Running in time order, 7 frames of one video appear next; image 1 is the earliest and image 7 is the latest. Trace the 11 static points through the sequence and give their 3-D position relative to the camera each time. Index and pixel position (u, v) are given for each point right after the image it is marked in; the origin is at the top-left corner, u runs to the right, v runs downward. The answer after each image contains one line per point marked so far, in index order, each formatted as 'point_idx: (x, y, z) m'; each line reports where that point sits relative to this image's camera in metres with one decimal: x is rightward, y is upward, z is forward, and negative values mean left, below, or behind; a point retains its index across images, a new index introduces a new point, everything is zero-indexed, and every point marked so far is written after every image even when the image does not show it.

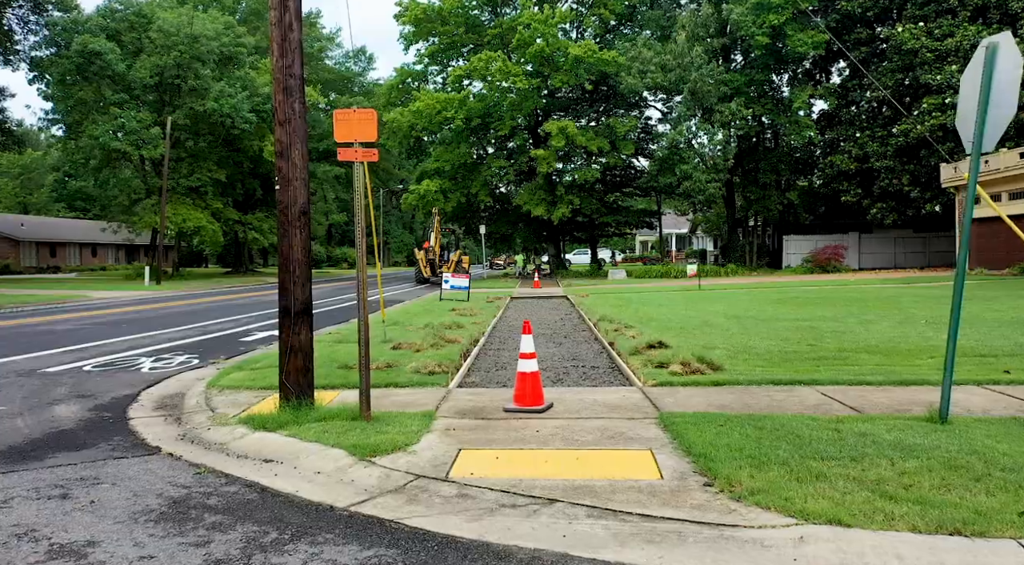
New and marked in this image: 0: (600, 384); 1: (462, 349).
0: (+1.0, -1.2, +8.0) m
1: (-0.8, -1.0, +10.5) m
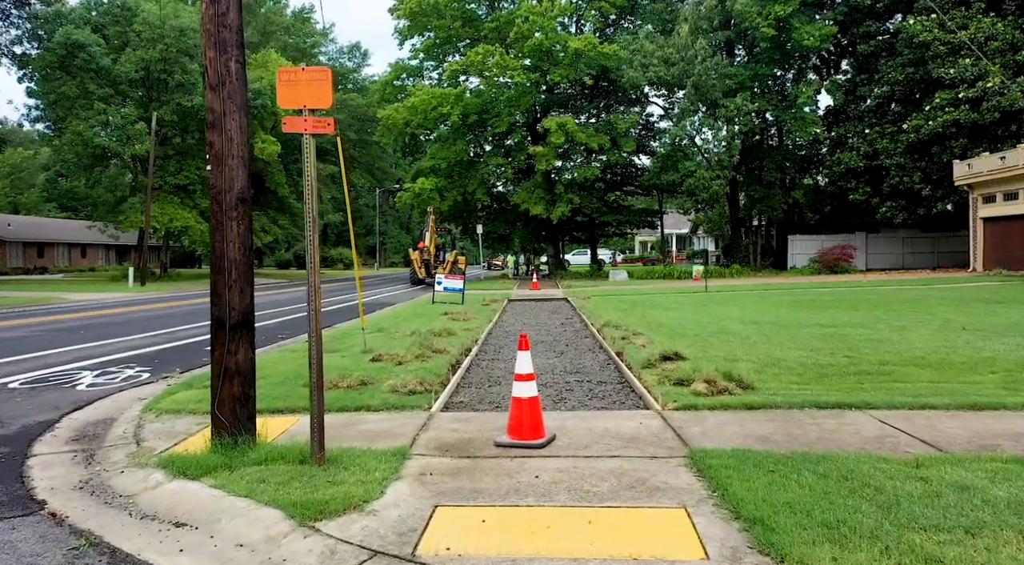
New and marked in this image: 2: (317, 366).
0: (+1.0, -1.2, +6.8) m
1: (-0.8, -1.1, +9.3) m
2: (-1.3, -0.5, +4.5) m
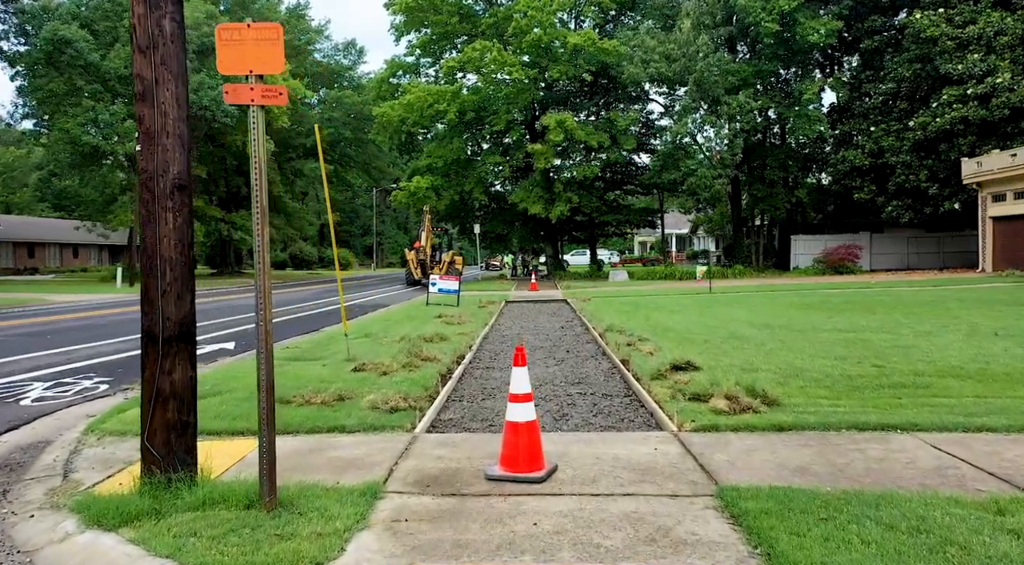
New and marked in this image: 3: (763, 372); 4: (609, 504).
0: (+0.9, -1.3, +6.0) m
1: (-0.9, -1.1, +8.5) m
2: (-1.3, -0.6, +3.7) m
3: (+2.8, -1.0, +7.6) m
4: (+0.5, -1.2, +3.9) m
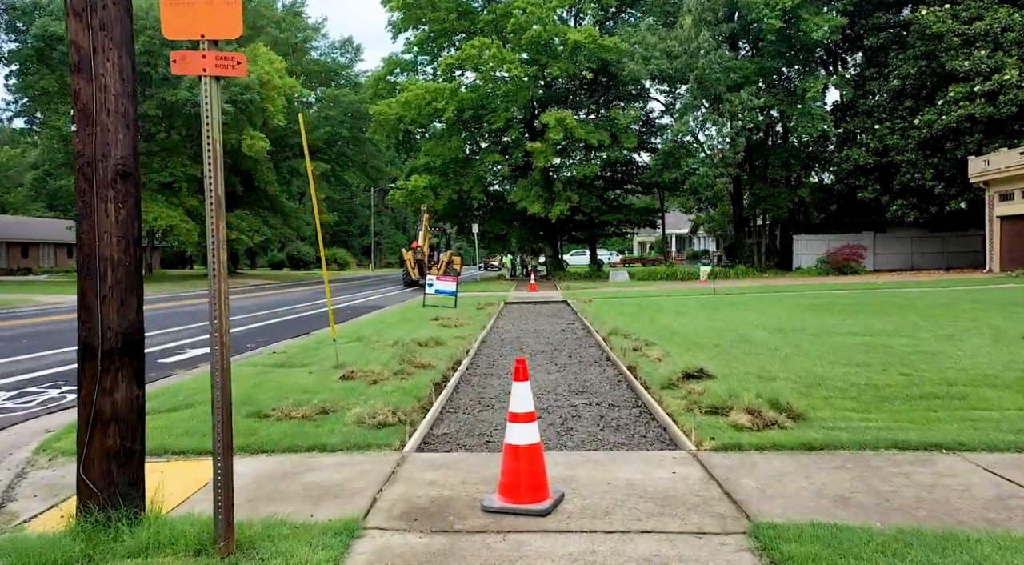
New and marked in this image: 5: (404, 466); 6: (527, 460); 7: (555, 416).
0: (+0.9, -1.3, +5.4) m
1: (-0.9, -1.1, +7.9) m
2: (-1.3, -0.6, +3.2) m
3: (+2.8, -1.0, +7.1) m
4: (+0.5, -1.3, +3.3) m
5: (-0.7, -1.3, +4.7) m
6: (+0.1, -1.0, +3.9) m
7: (+0.4, -1.2, +6.5) m
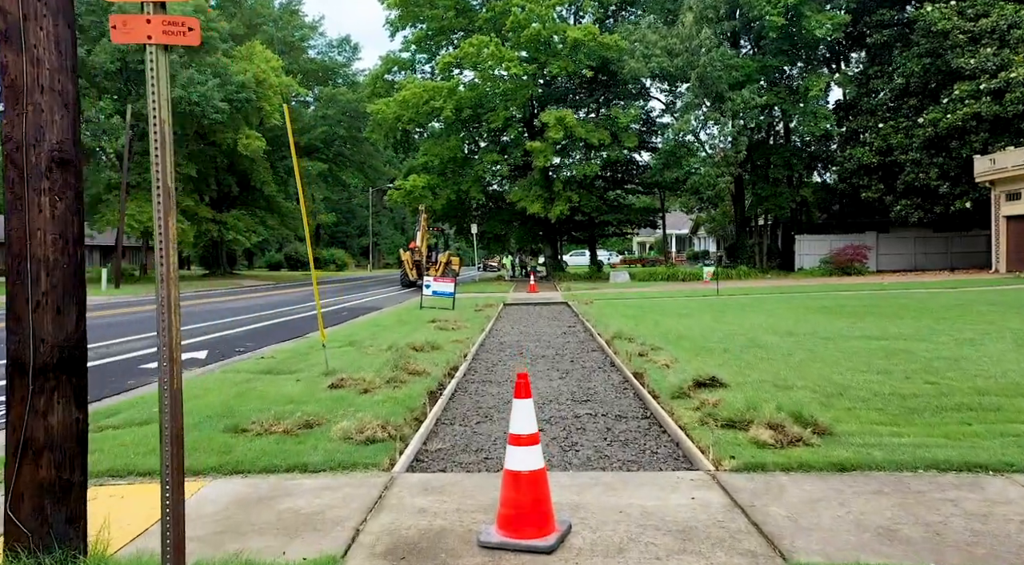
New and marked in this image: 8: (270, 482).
0: (+0.9, -1.3, +5.0) m
1: (-0.9, -1.1, +7.5) m
2: (-1.3, -0.6, +2.7) m
3: (+2.8, -1.0, +6.6) m
4: (+0.5, -1.3, +2.9) m
5: (-0.7, -1.3, +4.3) m
6: (+0.1, -1.0, +3.4) m
7: (+0.4, -1.3, +6.0) m
8: (-1.5, -1.3, +4.4) m
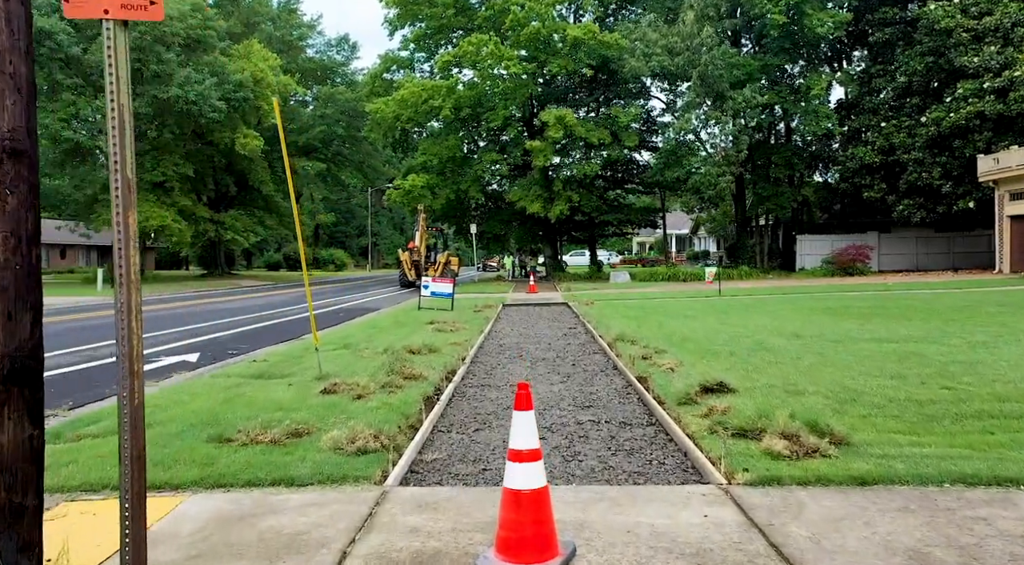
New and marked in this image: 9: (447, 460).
0: (+0.9, -1.3, +4.7) m
1: (-0.9, -1.1, +7.2) m
2: (-1.3, -0.6, +2.4) m
3: (+2.8, -1.0, +6.3) m
4: (+0.5, -1.3, +2.6) m
5: (-0.7, -1.3, +4.0) m
6: (+0.1, -1.0, +3.2) m
7: (+0.4, -1.3, +5.8) m
8: (-1.5, -1.3, +4.1) m
9: (-0.5, -1.3, +5.1) m
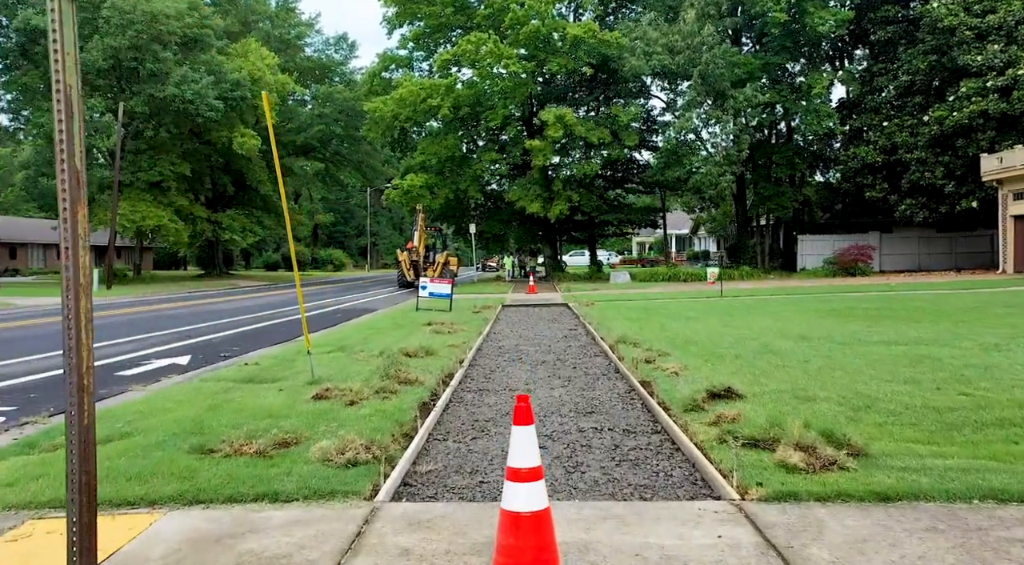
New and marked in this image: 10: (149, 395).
0: (+0.9, -1.3, +4.4) m
1: (-0.9, -1.2, +6.9) m
2: (-1.3, -0.6, +2.2) m
3: (+2.7, -1.1, +6.1) m
4: (+0.5, -1.3, +2.3) m
5: (-0.7, -1.3, +3.7) m
6: (+0.1, -1.0, +2.9) m
7: (+0.4, -1.3, +5.5) m
8: (-1.5, -1.3, +3.8) m
9: (-0.5, -1.3, +4.9) m
10: (-3.7, -1.1, +7.0) m
